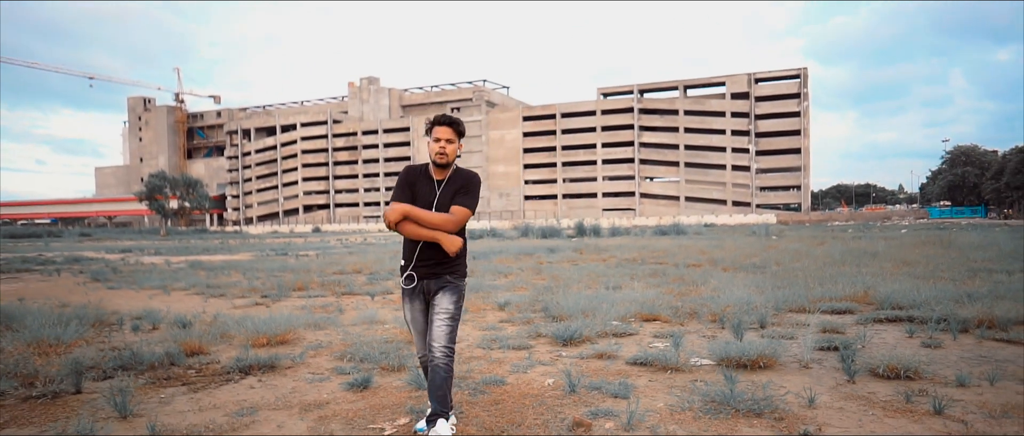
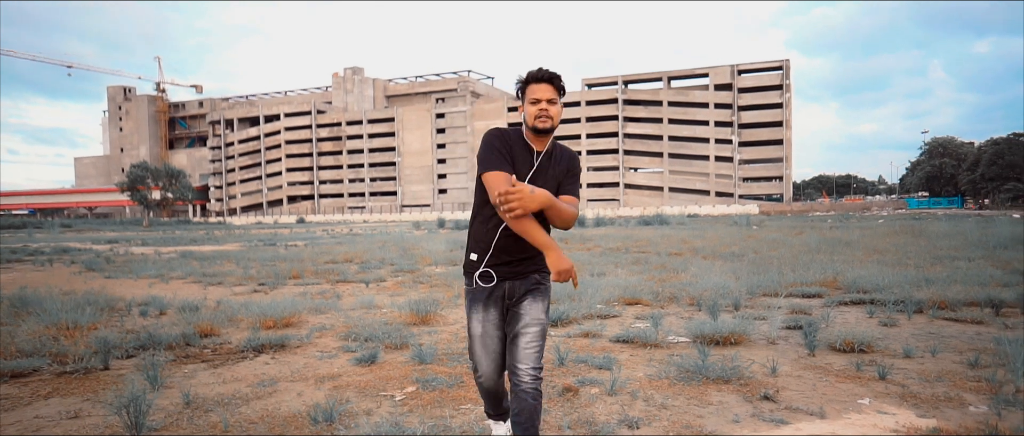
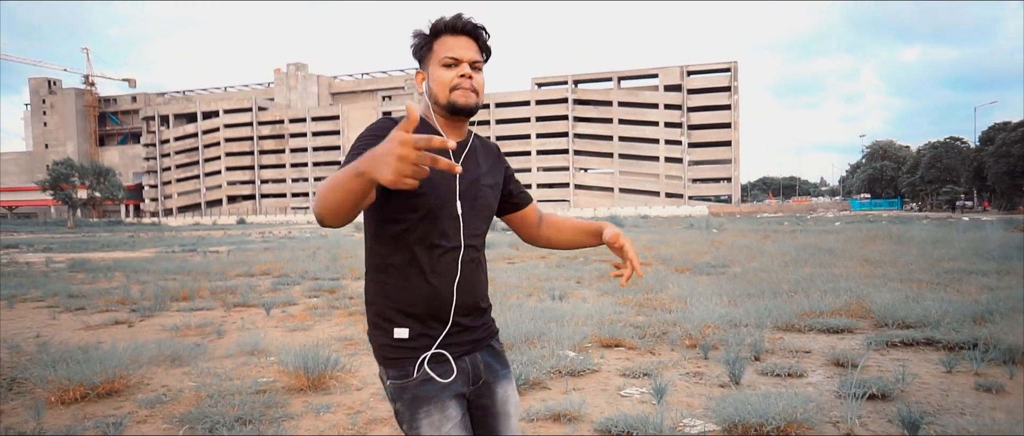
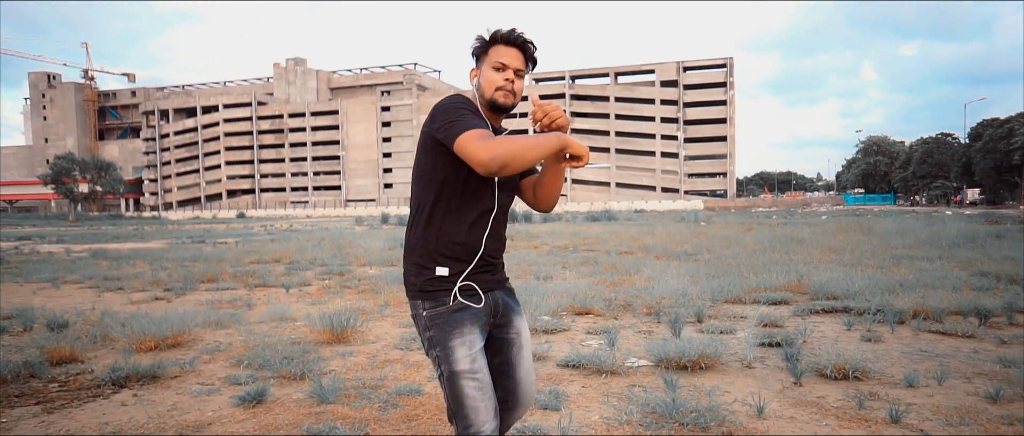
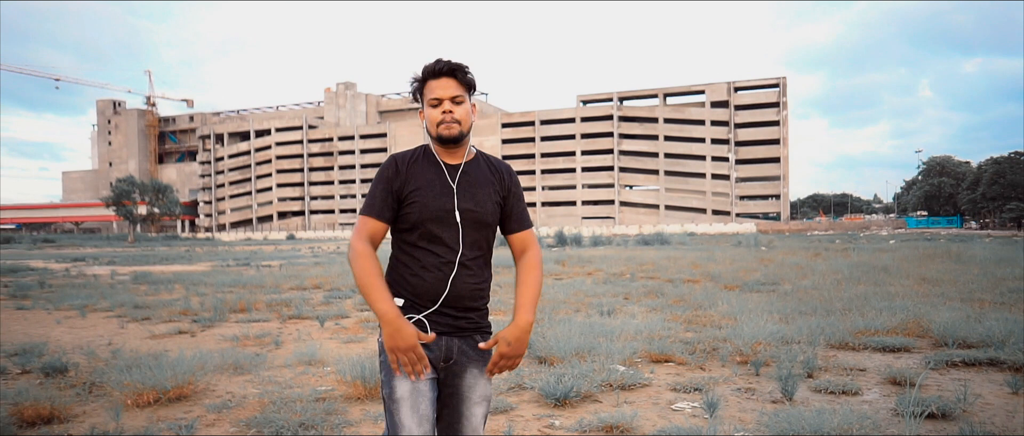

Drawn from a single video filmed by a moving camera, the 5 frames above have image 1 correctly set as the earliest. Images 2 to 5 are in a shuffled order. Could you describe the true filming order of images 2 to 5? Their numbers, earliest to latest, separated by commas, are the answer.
2, 4, 3, 5
